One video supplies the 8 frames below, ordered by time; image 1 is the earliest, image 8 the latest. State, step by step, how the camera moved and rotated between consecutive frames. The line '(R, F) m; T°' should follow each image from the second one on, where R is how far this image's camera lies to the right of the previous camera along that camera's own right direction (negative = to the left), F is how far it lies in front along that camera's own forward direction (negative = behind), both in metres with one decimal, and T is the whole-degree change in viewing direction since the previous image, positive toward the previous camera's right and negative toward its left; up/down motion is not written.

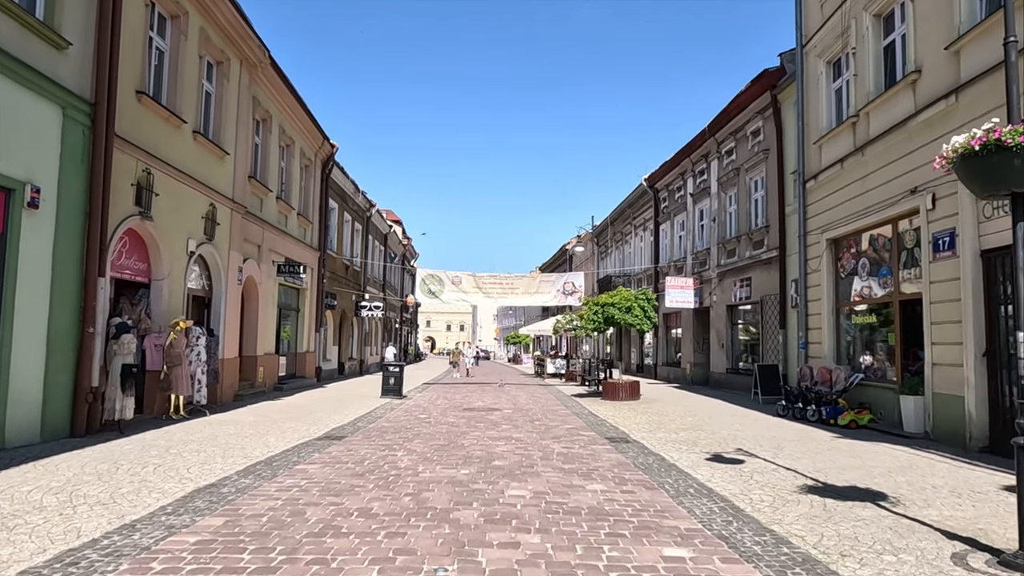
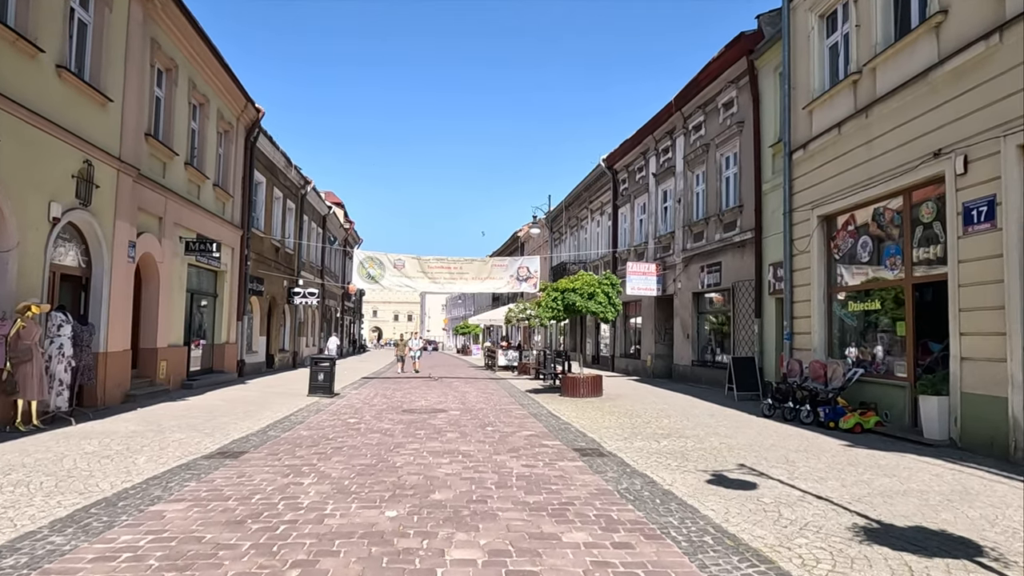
(0.0, +2.0) m; +4°
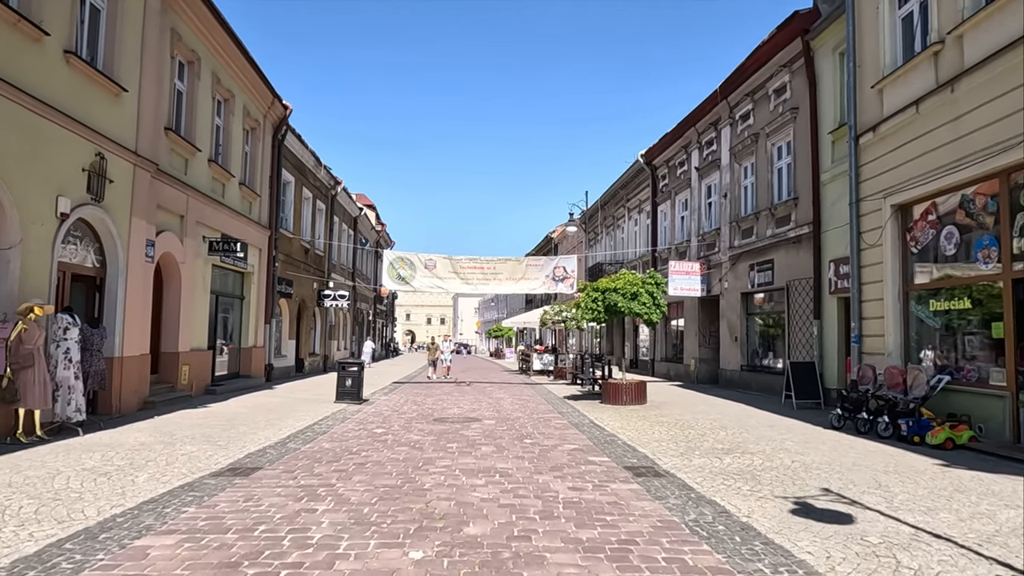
(-0.1, +0.9) m; -3°
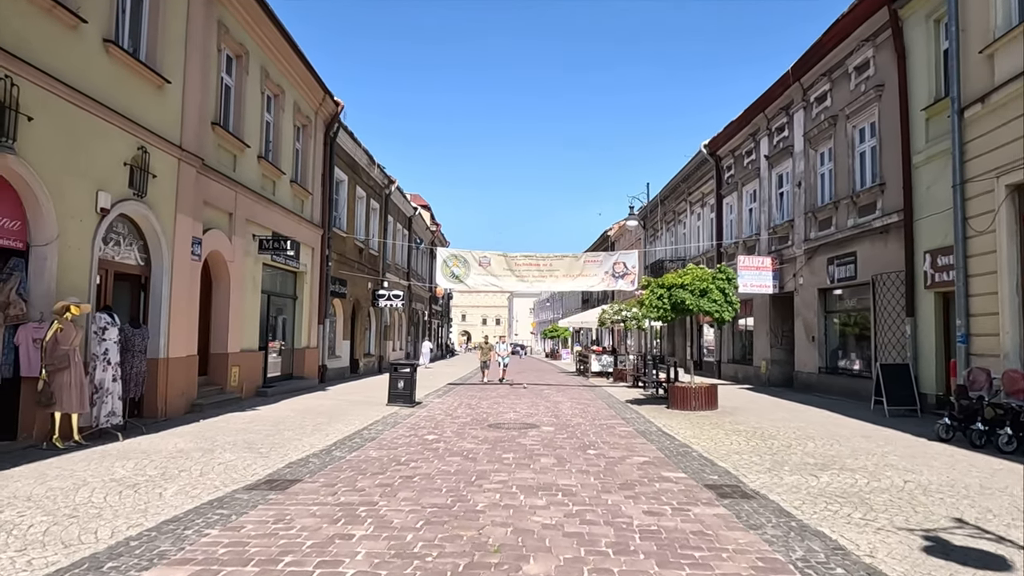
(-0.1, +0.8) m; -5°
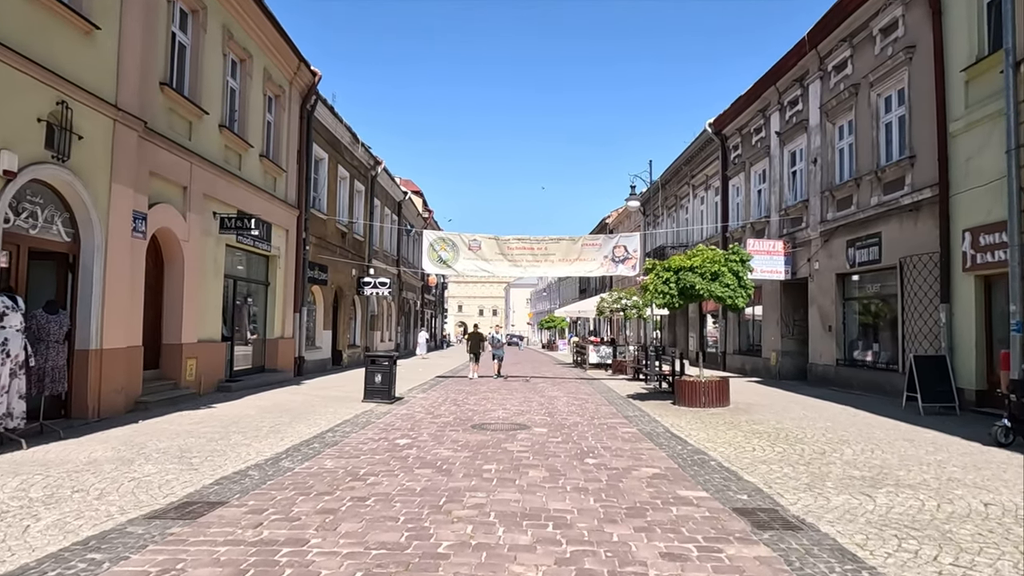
(+0.1, +1.4) m; 0°
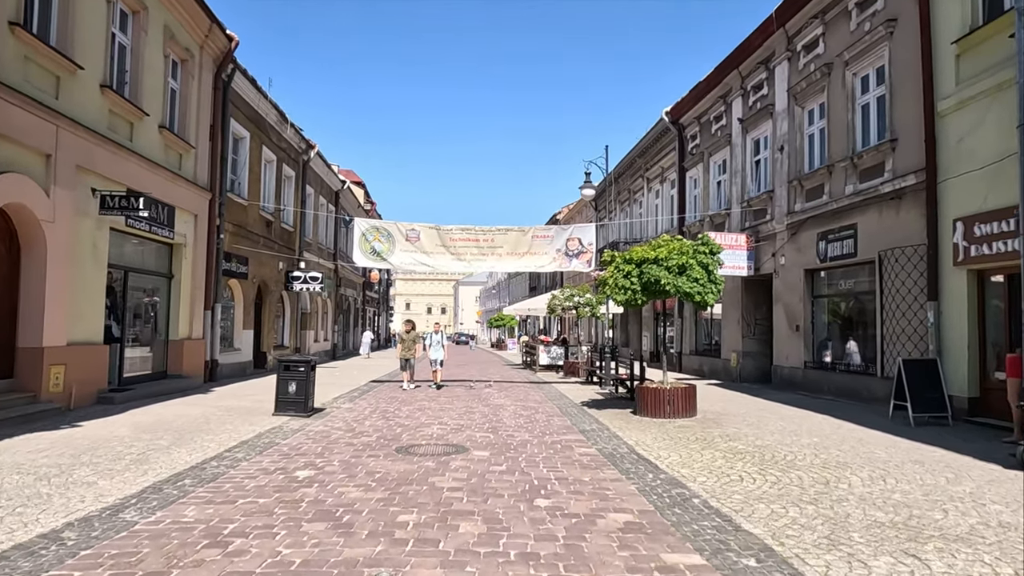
(+0.2, +1.7) m; +4°
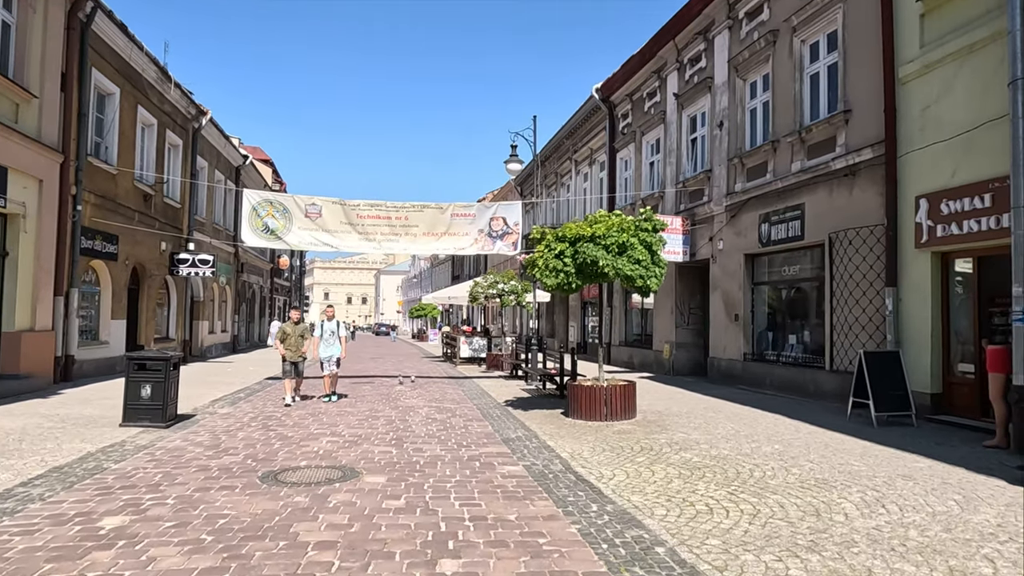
(+0.2, +1.7) m; +6°
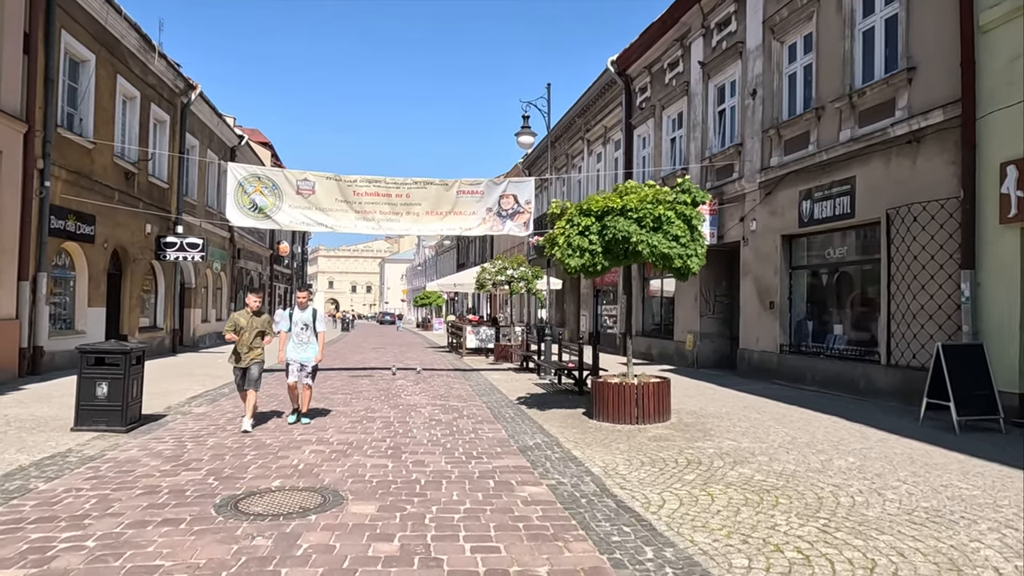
(-0.1, +1.3) m; 0°
